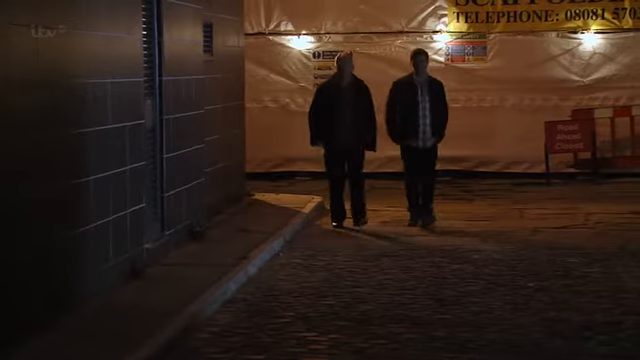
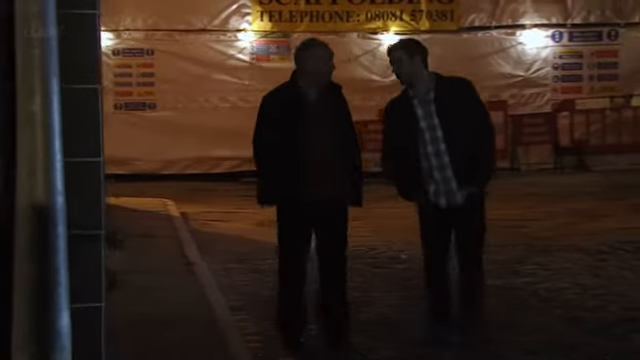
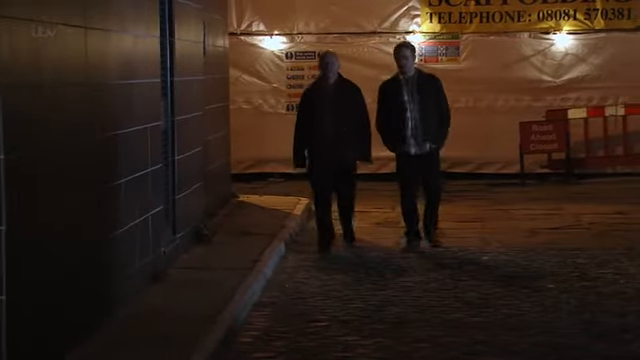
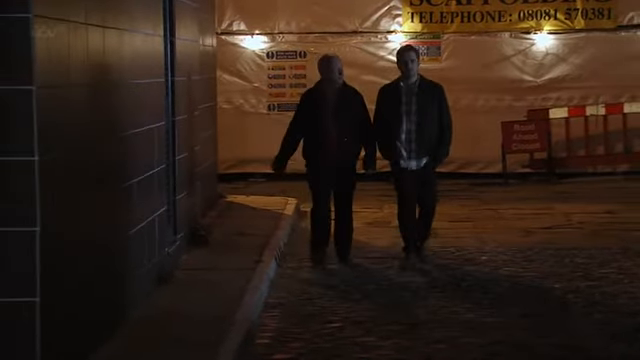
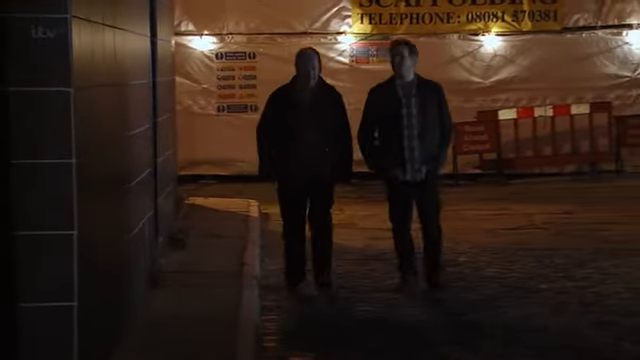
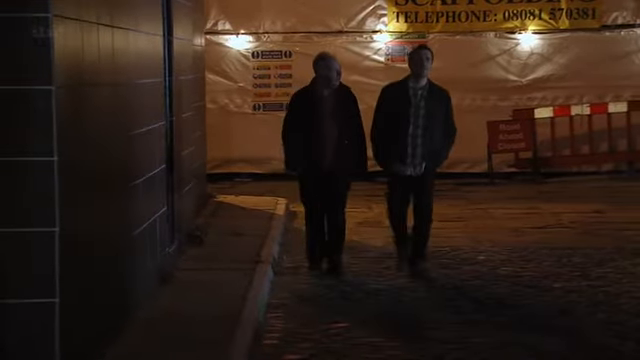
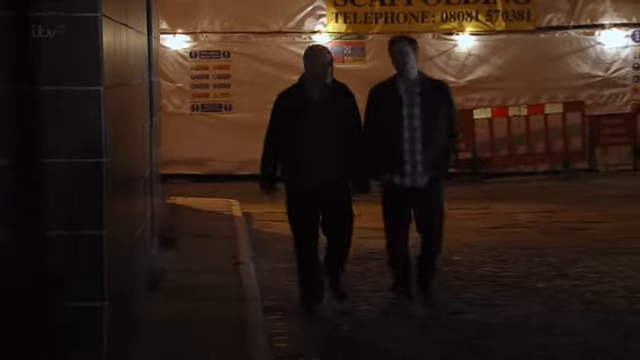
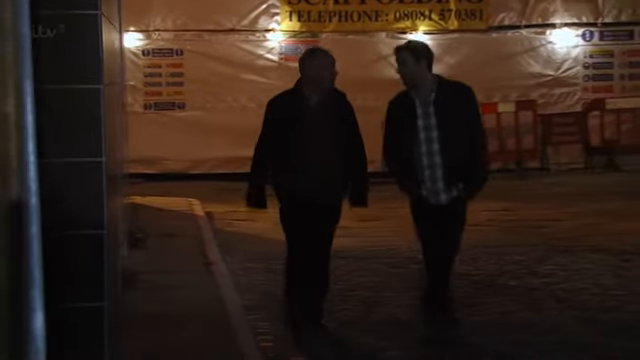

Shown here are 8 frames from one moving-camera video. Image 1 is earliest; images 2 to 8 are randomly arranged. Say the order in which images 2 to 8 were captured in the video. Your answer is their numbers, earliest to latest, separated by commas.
3, 4, 6, 5, 7, 8, 2
